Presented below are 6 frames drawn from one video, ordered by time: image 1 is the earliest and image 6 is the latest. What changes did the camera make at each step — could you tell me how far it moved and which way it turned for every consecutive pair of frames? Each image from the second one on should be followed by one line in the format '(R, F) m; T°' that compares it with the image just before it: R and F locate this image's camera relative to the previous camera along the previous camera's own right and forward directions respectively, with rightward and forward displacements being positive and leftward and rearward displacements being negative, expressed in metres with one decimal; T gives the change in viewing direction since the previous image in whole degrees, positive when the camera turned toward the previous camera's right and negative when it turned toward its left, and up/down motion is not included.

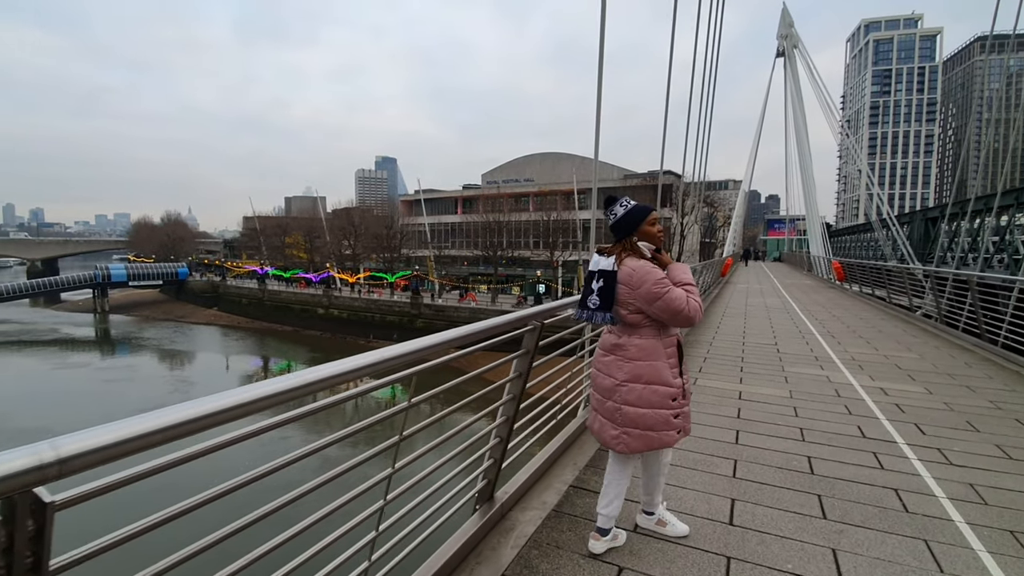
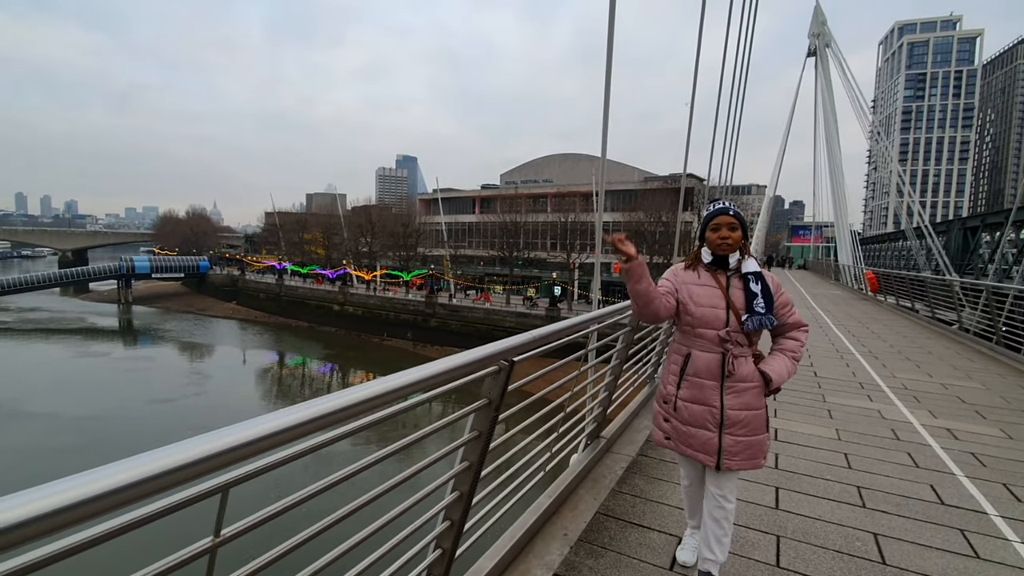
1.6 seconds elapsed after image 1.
(+0.1, +0.5) m; -2°
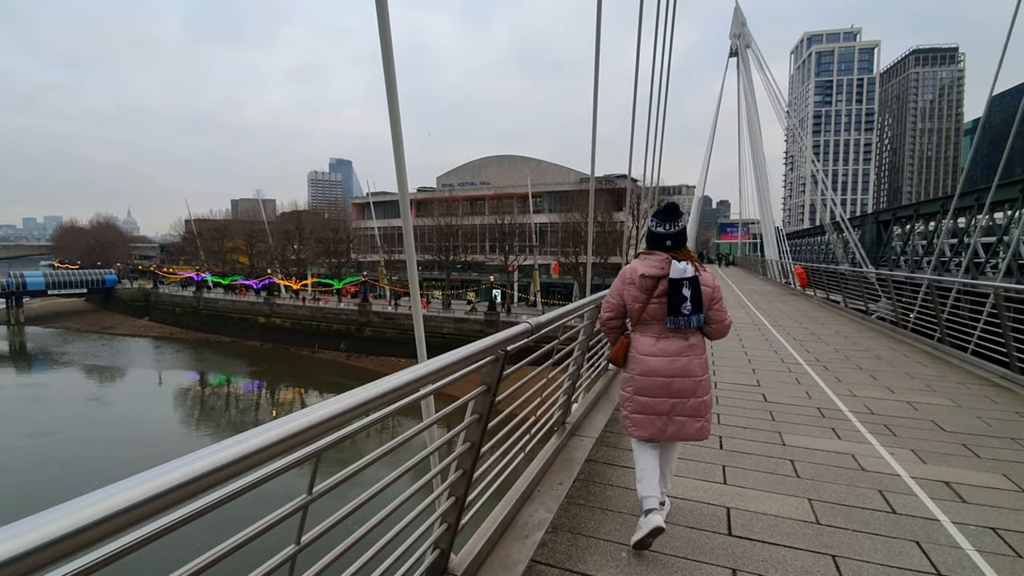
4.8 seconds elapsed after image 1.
(+0.4, +0.9) m; +6°
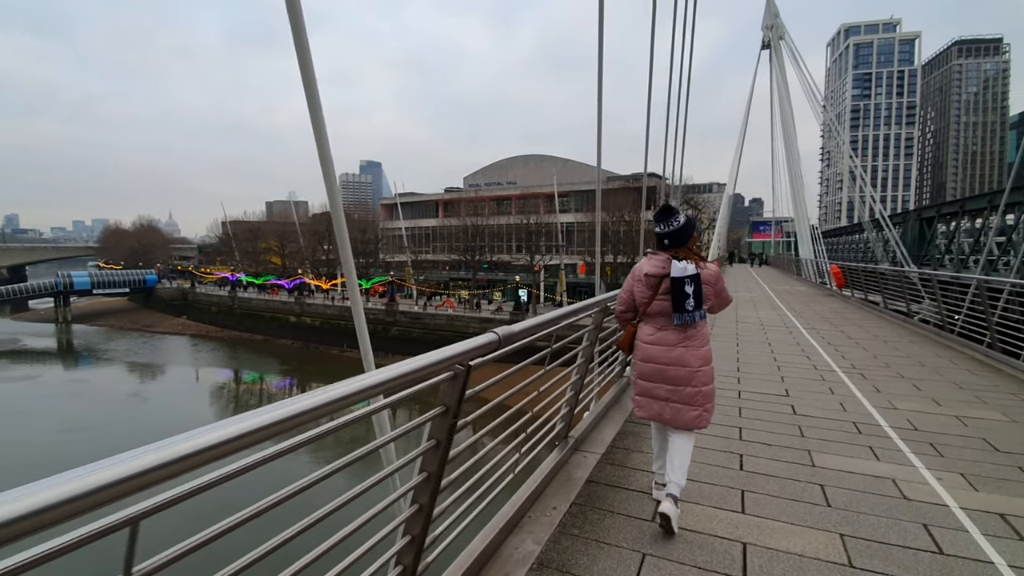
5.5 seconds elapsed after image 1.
(+0.1, +0.2) m; -3°
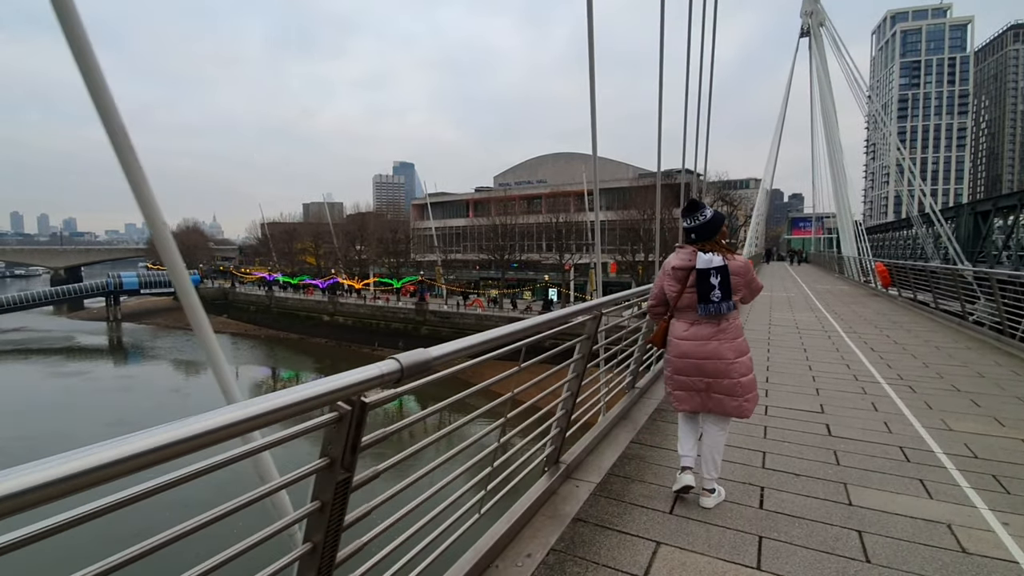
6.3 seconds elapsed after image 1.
(+0.2, +0.3) m; -4°
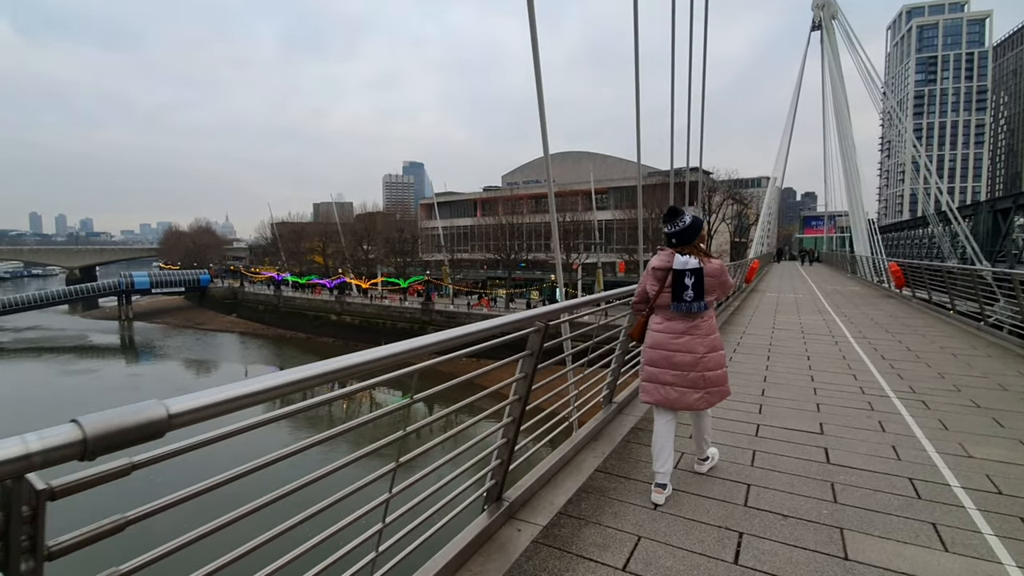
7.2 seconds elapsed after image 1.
(+0.2, +0.3) m; -1°
